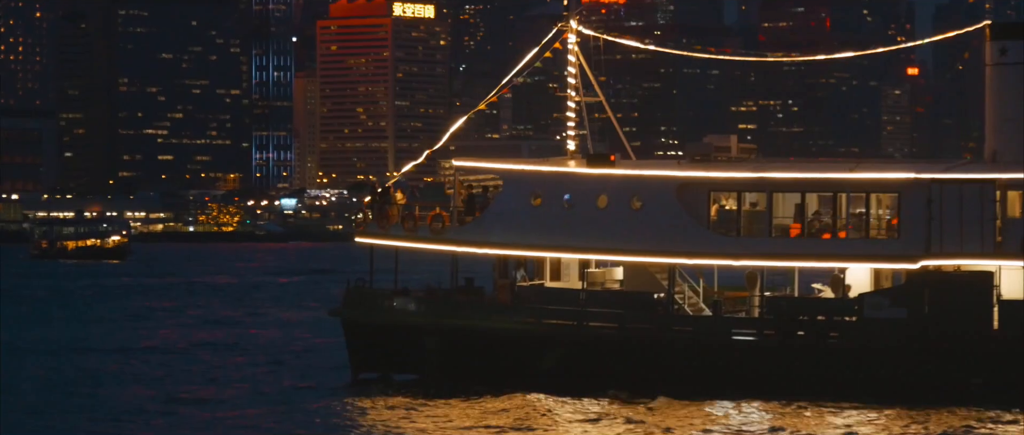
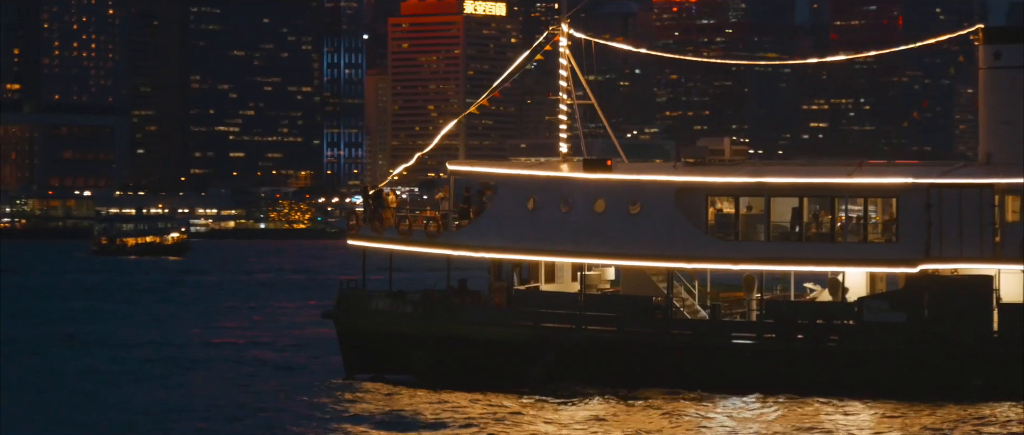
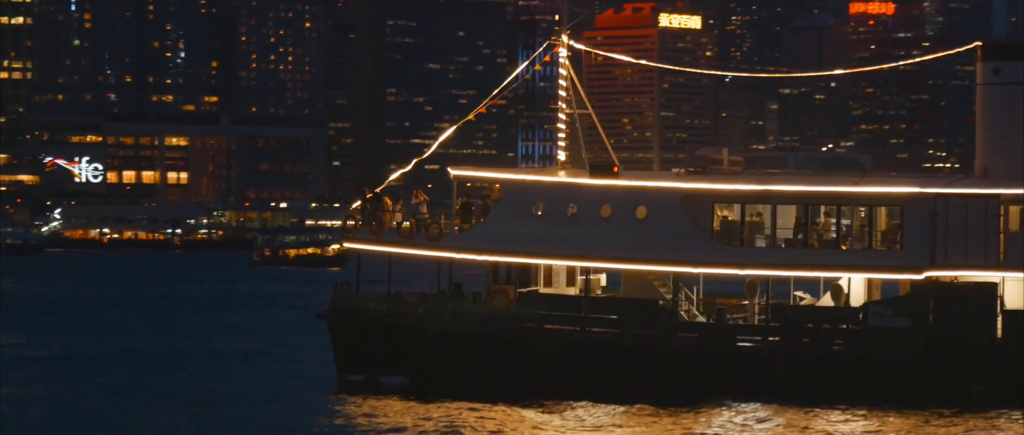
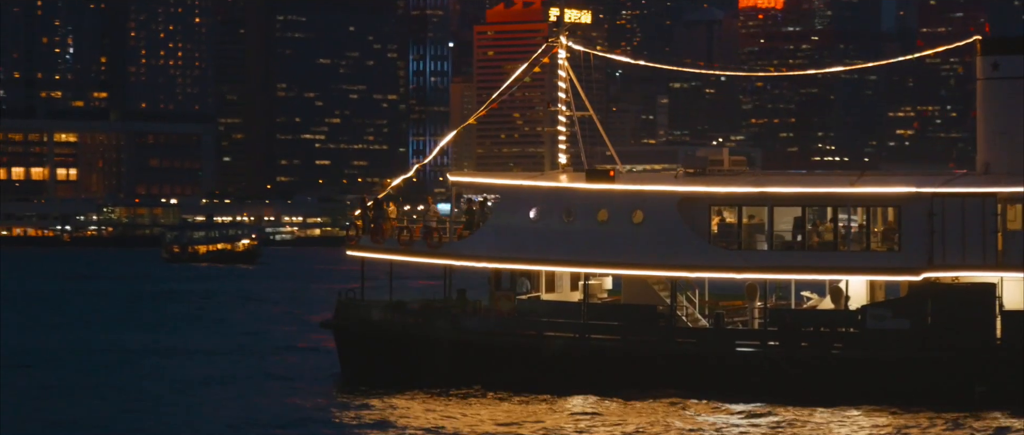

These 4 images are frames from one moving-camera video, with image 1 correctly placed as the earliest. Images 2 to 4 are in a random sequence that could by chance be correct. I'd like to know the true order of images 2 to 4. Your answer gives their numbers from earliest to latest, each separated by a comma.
2, 4, 3
